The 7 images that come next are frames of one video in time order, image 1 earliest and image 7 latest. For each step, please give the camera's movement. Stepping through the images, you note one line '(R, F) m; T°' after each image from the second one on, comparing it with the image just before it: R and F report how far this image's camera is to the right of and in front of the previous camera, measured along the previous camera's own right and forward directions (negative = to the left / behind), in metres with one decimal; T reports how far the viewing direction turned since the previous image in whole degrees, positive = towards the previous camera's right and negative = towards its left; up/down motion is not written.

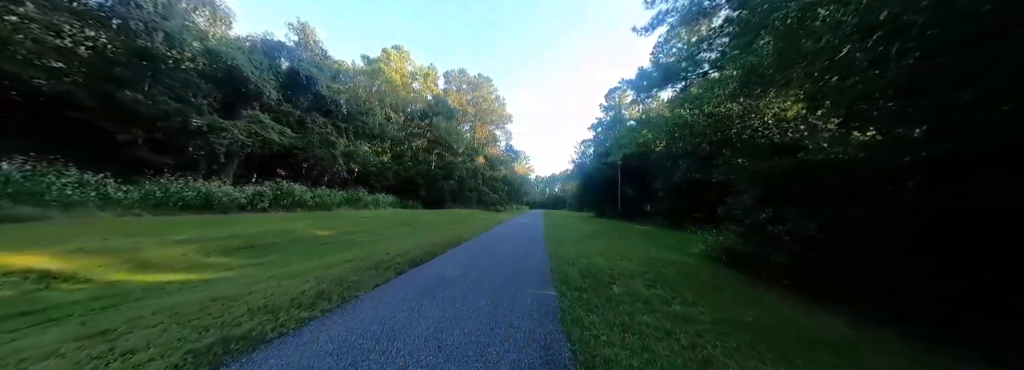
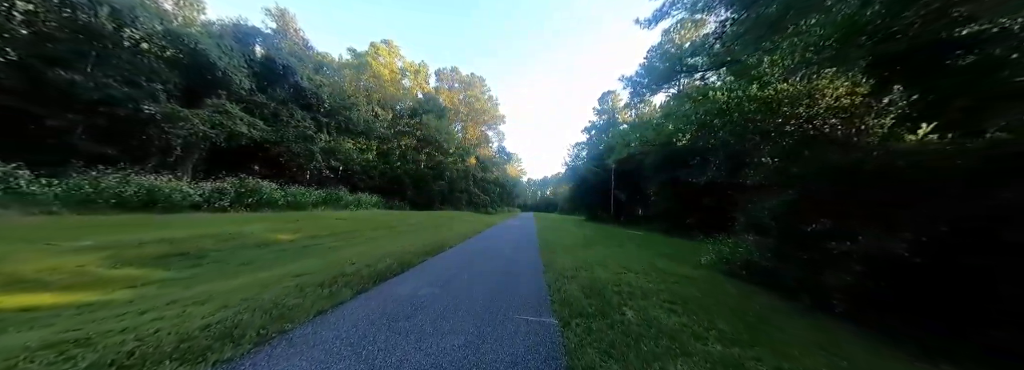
(0.0, +0.7) m; +2°
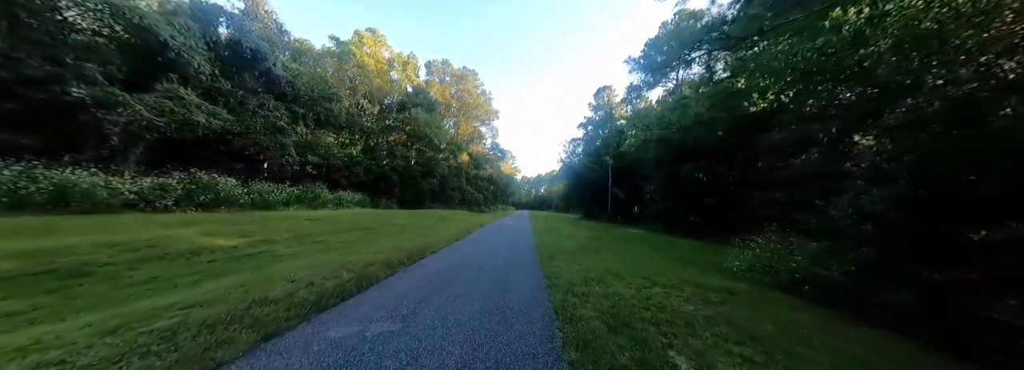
(0.0, +1.0) m; +1°
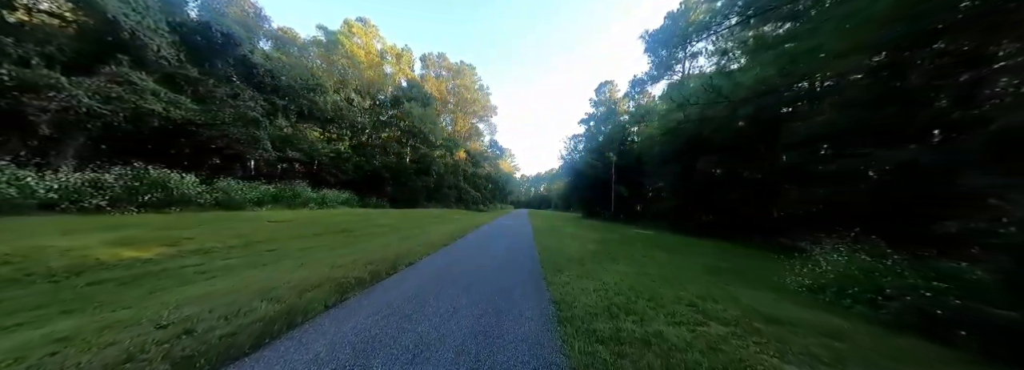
(0.0, +1.1) m; 0°
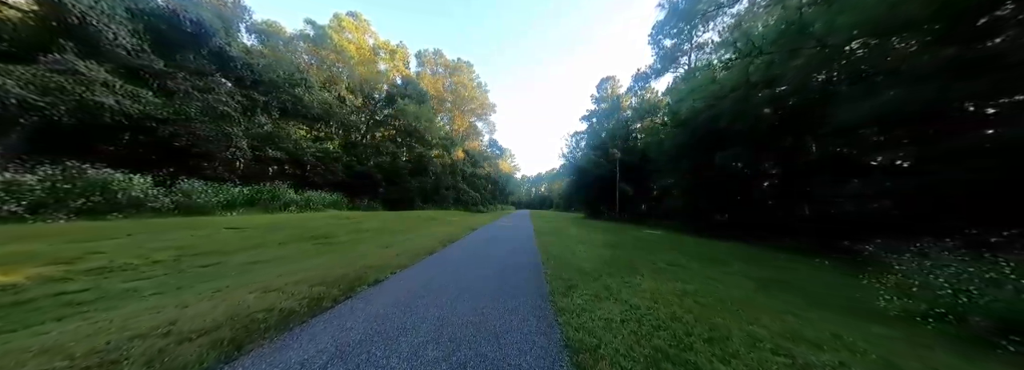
(+0.1, +1.0) m; 0°
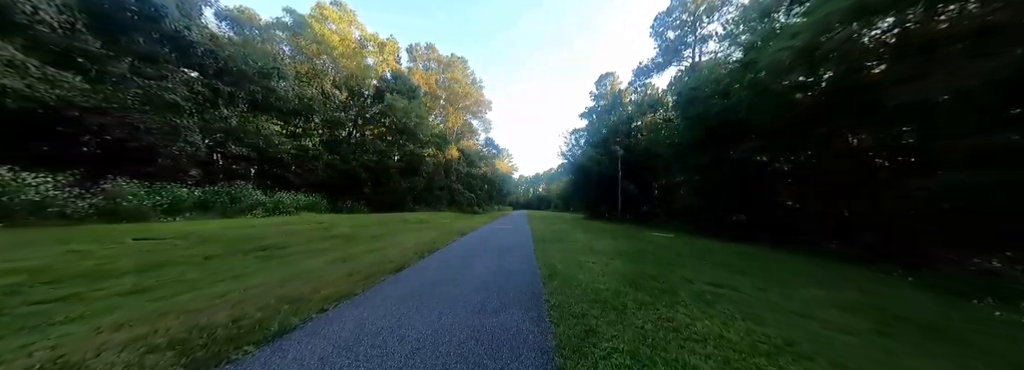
(+0.1, +1.3) m; +1°
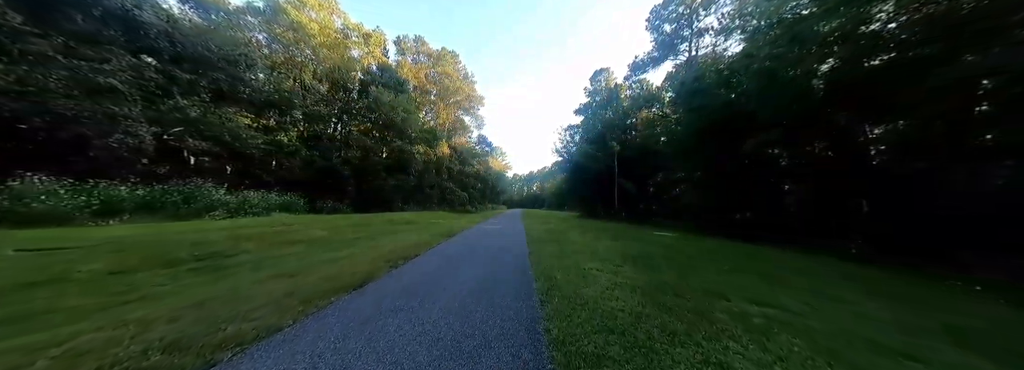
(+0.1, +0.8) m; +1°
